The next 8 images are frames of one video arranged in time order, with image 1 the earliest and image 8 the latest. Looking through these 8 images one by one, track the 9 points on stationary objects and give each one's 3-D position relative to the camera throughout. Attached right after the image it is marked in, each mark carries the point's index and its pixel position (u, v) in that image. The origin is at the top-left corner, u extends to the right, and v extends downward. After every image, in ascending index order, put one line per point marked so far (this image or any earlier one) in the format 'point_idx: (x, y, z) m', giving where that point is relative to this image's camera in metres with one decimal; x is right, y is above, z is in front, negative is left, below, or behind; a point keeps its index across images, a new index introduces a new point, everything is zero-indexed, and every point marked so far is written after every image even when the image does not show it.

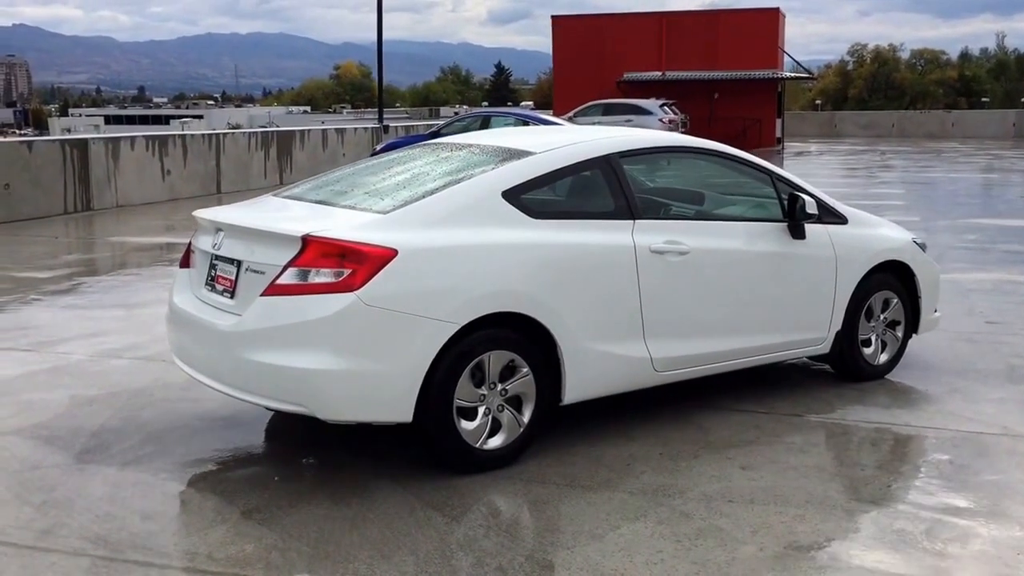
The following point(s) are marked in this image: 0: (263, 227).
0: (-1.0, +0.2, +4.8) m
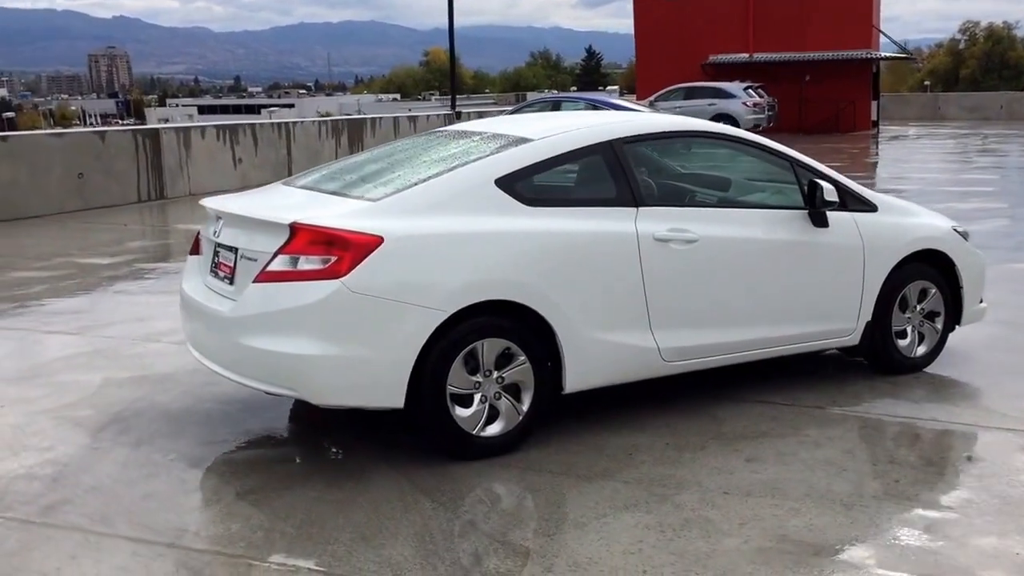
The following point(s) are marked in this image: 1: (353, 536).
0: (-1.0, +0.3, +4.9) m
1: (-0.6, -0.9, +4.4) m
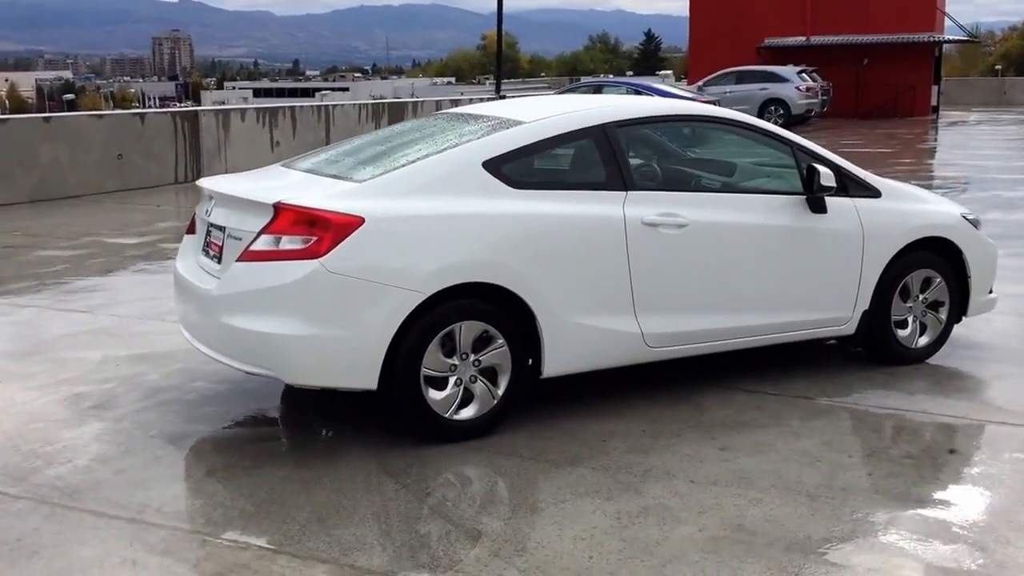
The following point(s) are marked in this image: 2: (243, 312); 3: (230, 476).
0: (-1.1, +0.4, +4.9) m
1: (-0.7, -0.8, +4.4) m
2: (-1.0, -0.1, +4.7) m
3: (-1.1, -0.7, +4.7) m
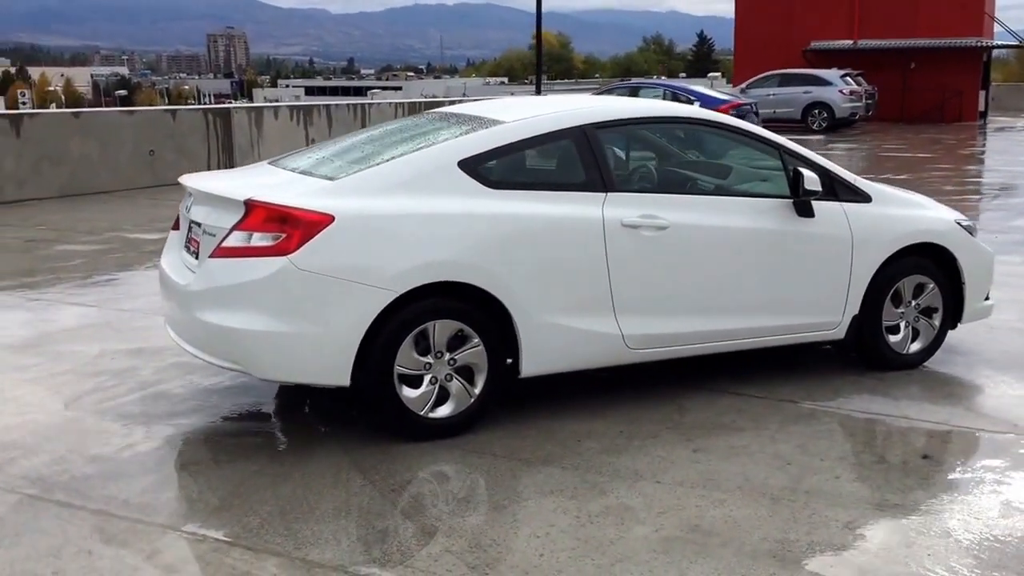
0: (-1.2, +0.4, +5.0) m
1: (-0.9, -0.8, +4.5) m
2: (-1.2, -0.1, +4.8) m
3: (-1.2, -0.7, +4.8) m
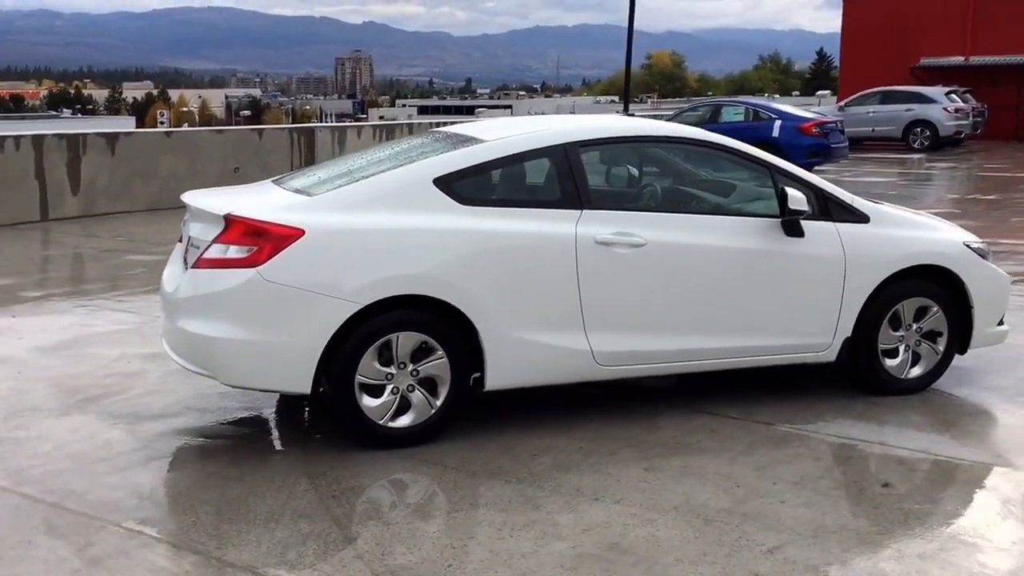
0: (-1.3, +0.4, +5.4) m
1: (-1.2, -0.8, +4.8) m
2: (-1.4, -0.1, +5.1) m
3: (-1.4, -0.7, +5.2) m
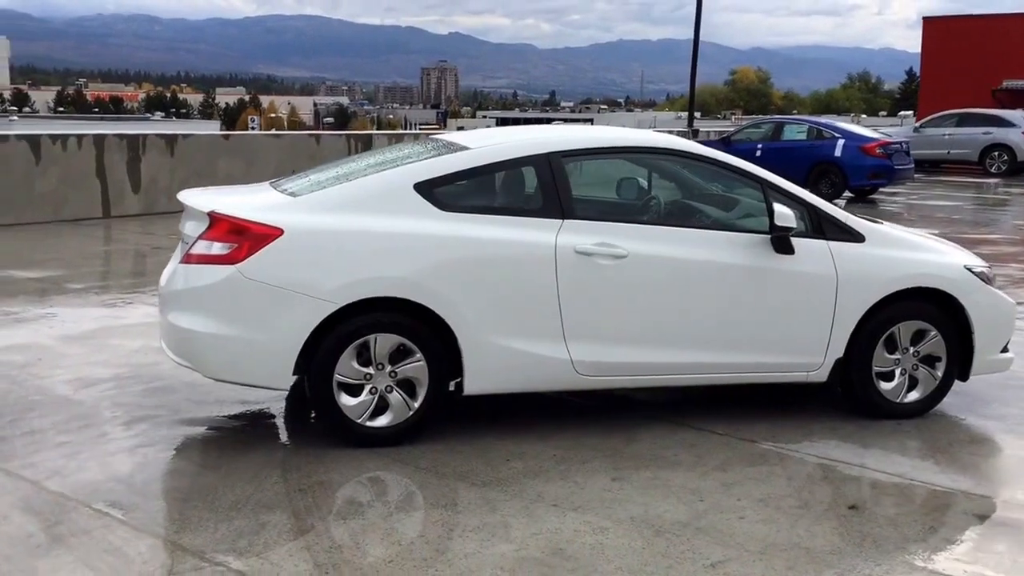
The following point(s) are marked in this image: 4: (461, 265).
0: (-1.4, +0.4, +5.6) m
1: (-1.3, -0.8, +4.9) m
2: (-1.5, -0.1, +5.3) m
3: (-1.6, -0.7, +5.4) m
4: (-0.2, +0.1, +5.3) m
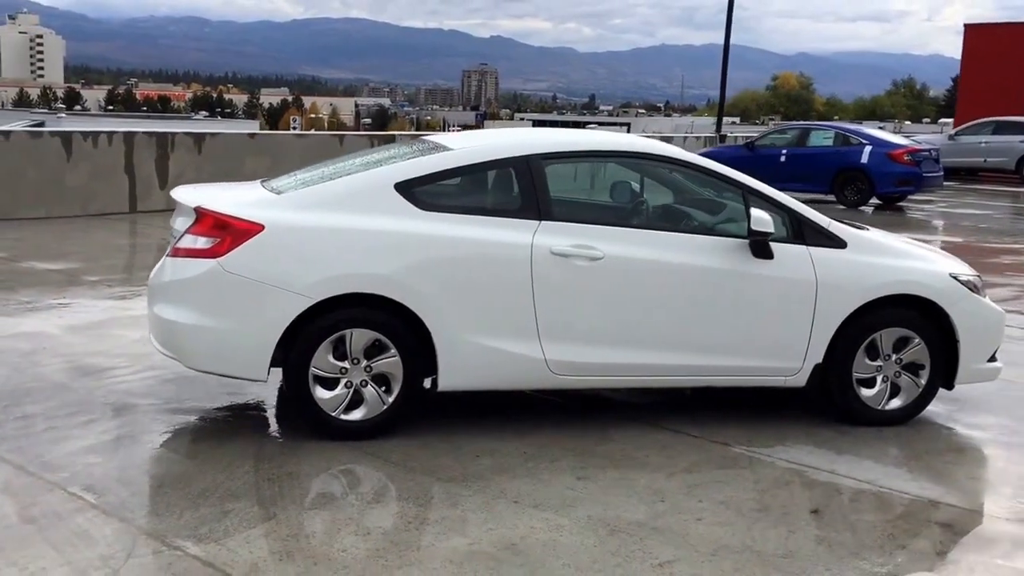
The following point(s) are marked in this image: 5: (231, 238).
0: (-1.5, +0.4, +5.7) m
1: (-1.5, -0.8, +5.1) m
2: (-1.6, 0.0, +5.5) m
3: (-1.7, -0.7, +5.5) m
4: (-0.3, +0.1, +5.4) m
5: (-1.2, +0.2, +5.3) m
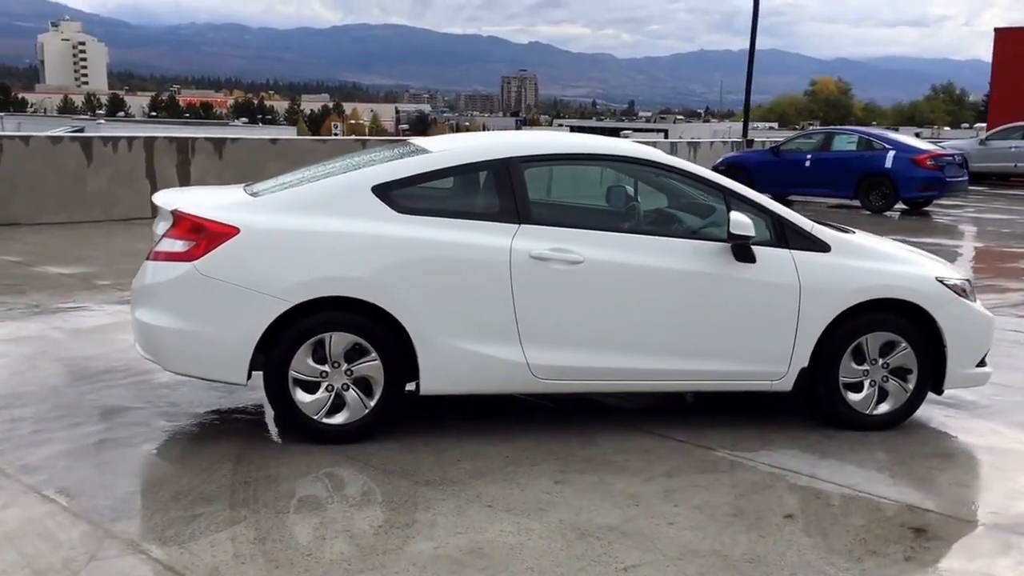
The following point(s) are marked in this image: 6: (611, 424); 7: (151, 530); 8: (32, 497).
0: (-1.6, +0.4, +5.8) m
1: (-1.6, -0.8, +5.2) m
2: (-1.6, -0.1, +5.6) m
3: (-1.8, -0.7, +5.6) m
4: (-0.4, +0.1, +5.4) m
5: (-1.3, +0.2, +5.4) m
6: (+0.5, -0.6, +5.8) m
7: (-1.4, -0.9, +4.7) m
8: (-1.9, -0.8, +5.0) m
